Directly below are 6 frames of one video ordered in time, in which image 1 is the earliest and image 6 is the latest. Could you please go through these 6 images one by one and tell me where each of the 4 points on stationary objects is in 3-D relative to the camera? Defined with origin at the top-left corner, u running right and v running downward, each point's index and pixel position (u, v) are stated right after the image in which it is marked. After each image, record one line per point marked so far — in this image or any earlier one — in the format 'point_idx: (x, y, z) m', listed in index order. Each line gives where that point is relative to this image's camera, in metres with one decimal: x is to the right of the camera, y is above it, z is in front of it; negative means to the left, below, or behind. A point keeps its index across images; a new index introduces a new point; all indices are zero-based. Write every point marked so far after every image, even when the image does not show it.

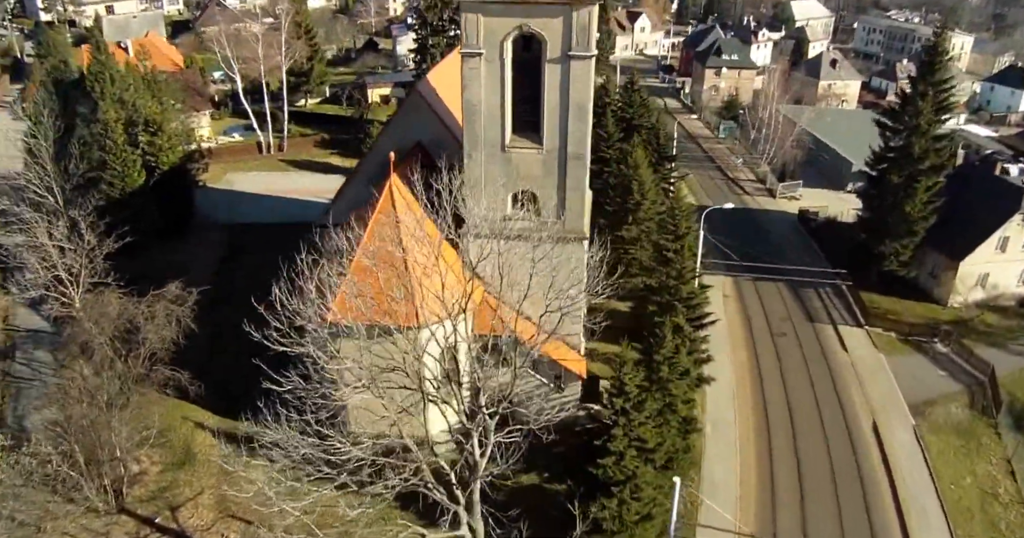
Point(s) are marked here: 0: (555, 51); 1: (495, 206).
0: (+1.2, +4.1, +14.5) m
1: (-0.2, +1.2, +16.6) m
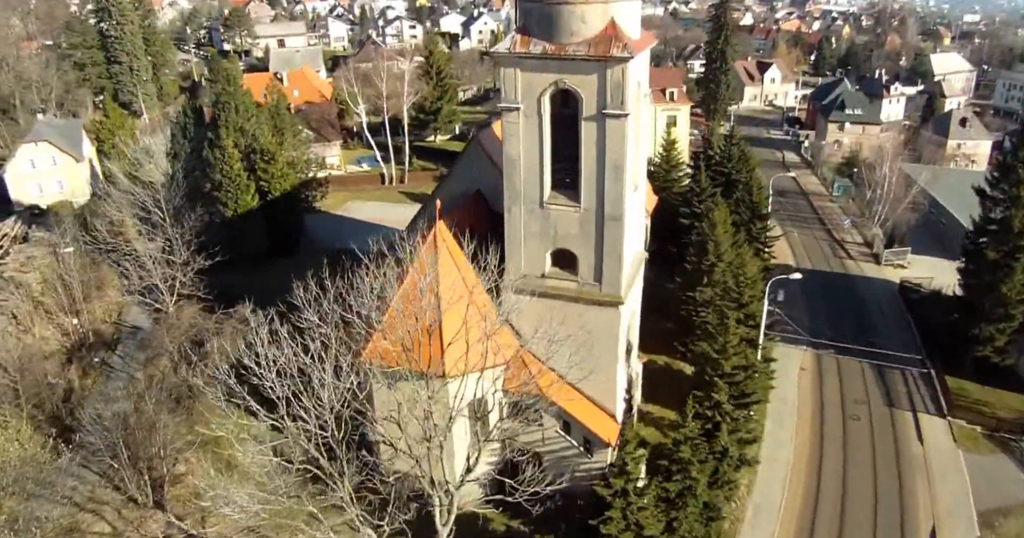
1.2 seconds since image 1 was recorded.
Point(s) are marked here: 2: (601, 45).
0: (+1.5, +3.1, +14.4) m
1: (+0.3, +0.1, +16.6) m
2: (+1.7, +4.2, +13.7) m
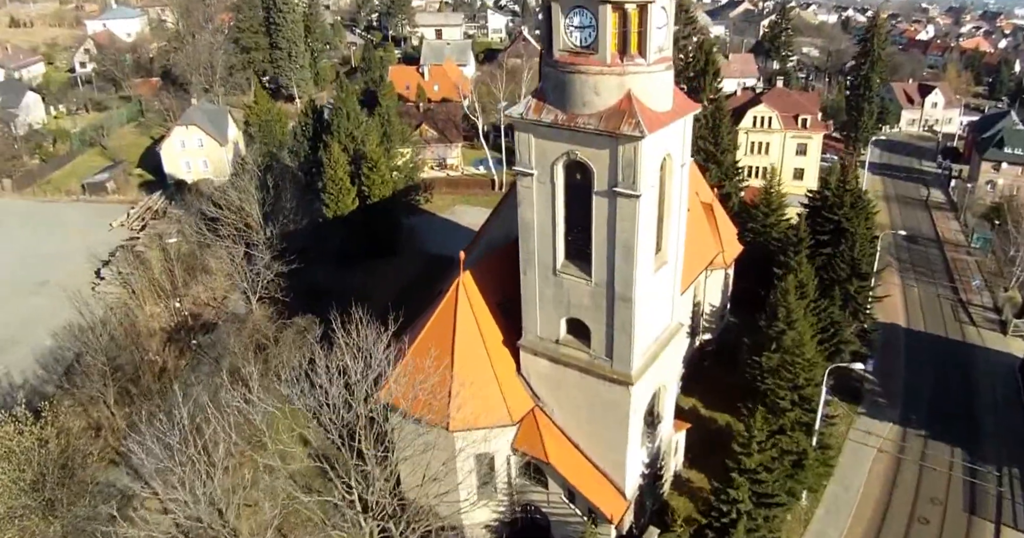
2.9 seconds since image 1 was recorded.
0: (+1.7, +1.6, +13.9) m
1: (+0.7, -1.2, +16.3) m
2: (+1.9, +2.7, +13.1) m
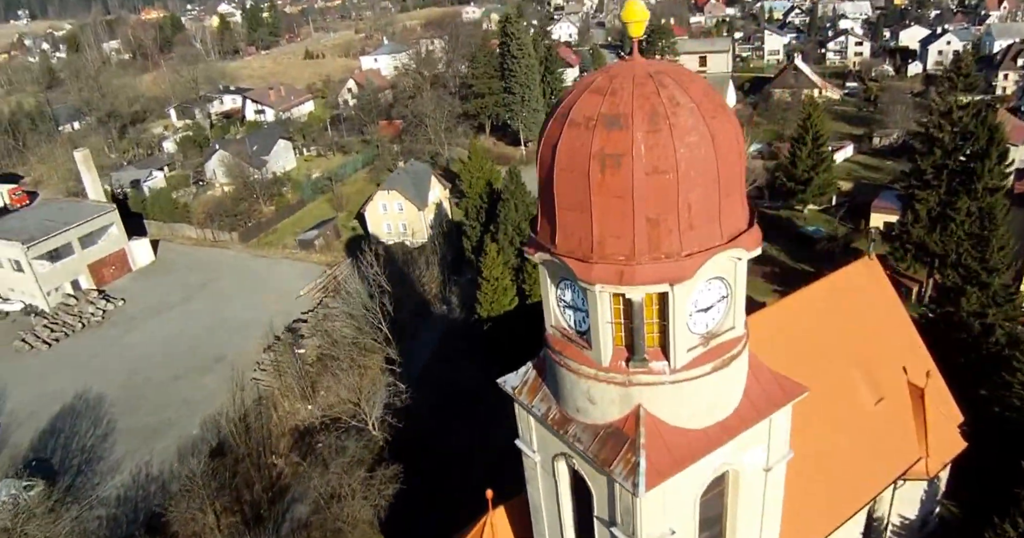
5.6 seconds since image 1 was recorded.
0: (+1.2, -3.2, +9.6) m
1: (+0.9, -5.9, +12.4) m
2: (+1.2, -2.1, +8.8) m
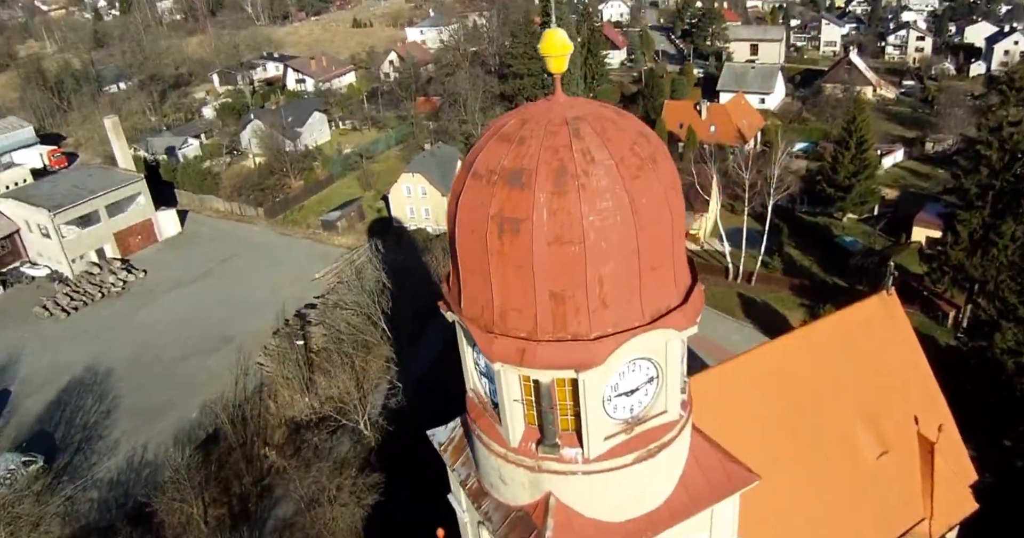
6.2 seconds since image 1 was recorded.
0: (+0.1, -4.0, +8.8) m
1: (-0.2, -6.6, +11.7) m
2: (+0.1, -3.0, +8.0) m
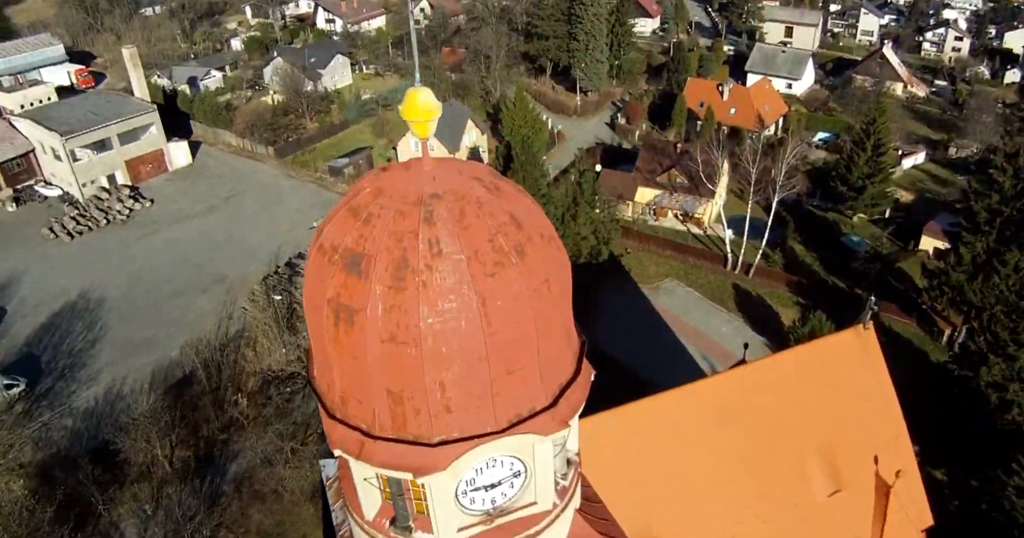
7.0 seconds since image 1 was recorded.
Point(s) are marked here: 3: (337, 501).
0: (-1.6, -4.3, +9.3) m
1: (-2.0, -6.6, +12.4) m
2: (-1.5, -3.3, +8.4) m
3: (-2.2, -2.7, +9.6) m
